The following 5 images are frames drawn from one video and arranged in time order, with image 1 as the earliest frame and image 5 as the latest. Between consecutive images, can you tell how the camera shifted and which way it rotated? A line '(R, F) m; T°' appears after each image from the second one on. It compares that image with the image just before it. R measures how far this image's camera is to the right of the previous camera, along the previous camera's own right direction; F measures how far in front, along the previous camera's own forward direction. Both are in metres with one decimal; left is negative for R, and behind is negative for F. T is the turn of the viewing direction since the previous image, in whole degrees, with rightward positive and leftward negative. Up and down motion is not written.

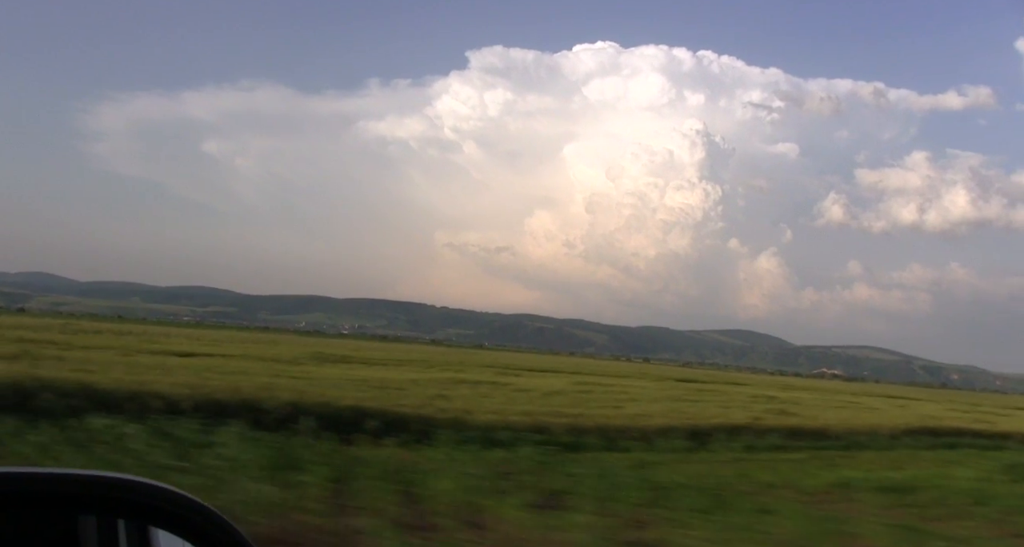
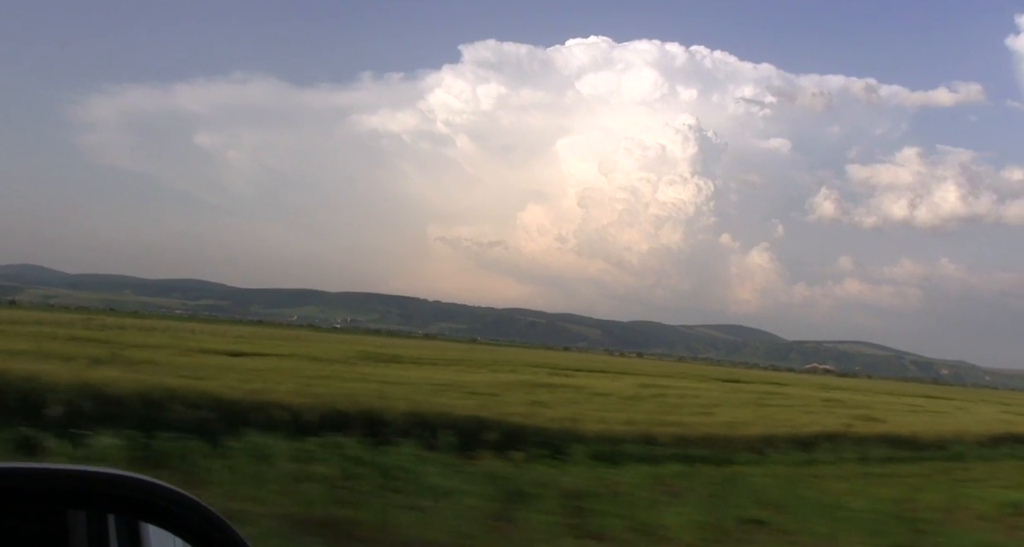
(-0.8, +0.4) m; +1°
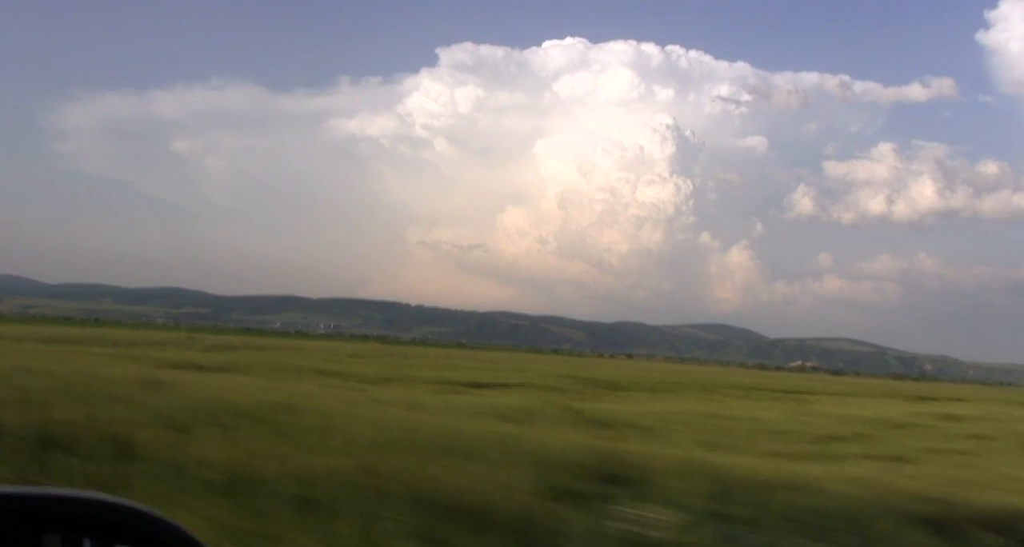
(-2.8, +1.4) m; +1°
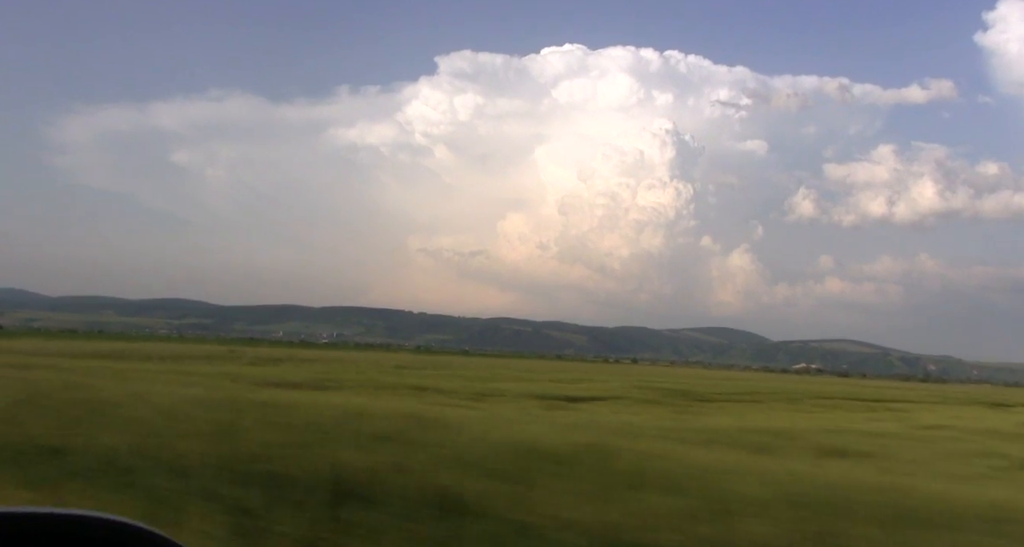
(-0.1, 0.0) m; 0°
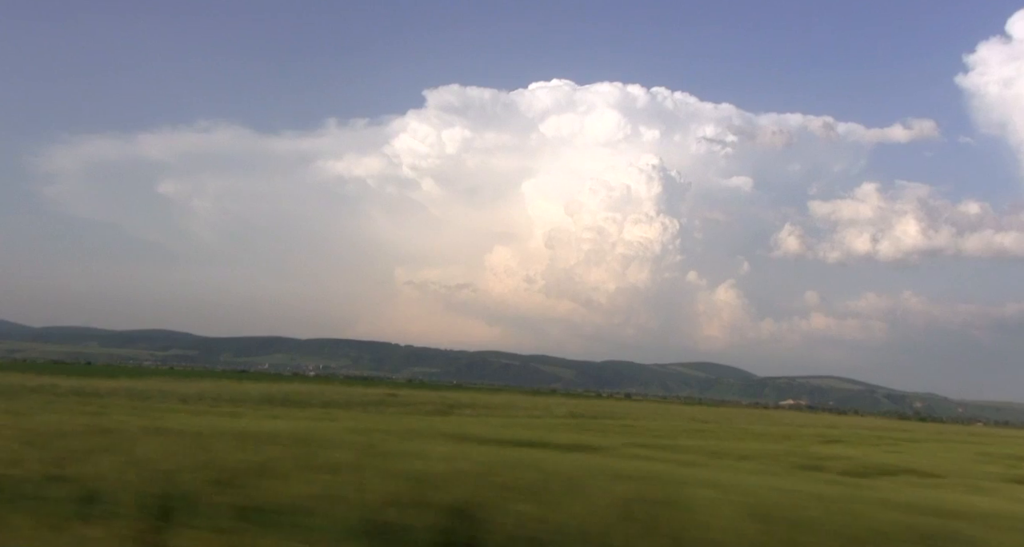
(-2.6, +1.5) m; +1°
